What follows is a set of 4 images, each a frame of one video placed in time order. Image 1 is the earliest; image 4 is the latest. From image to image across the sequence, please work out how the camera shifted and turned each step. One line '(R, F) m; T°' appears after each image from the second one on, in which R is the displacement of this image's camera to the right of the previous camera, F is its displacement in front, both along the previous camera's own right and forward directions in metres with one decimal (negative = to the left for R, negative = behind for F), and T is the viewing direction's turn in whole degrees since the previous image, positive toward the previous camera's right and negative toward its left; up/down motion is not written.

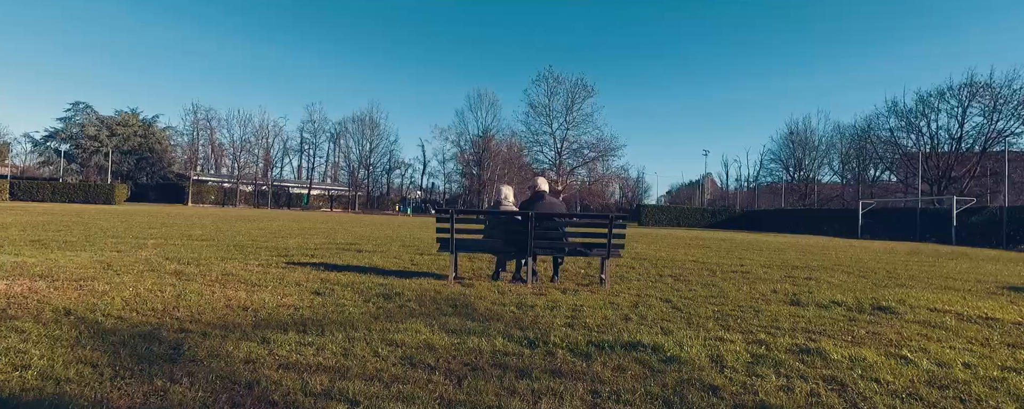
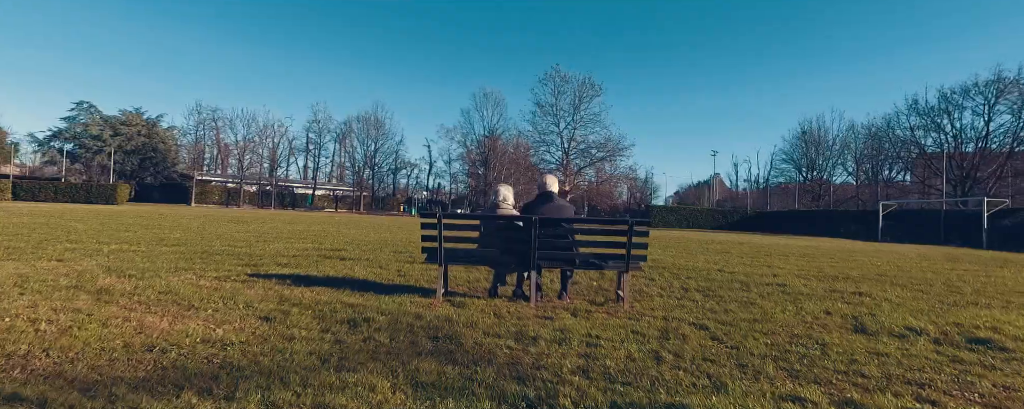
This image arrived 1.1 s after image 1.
(+0.1, +1.1) m; -1°
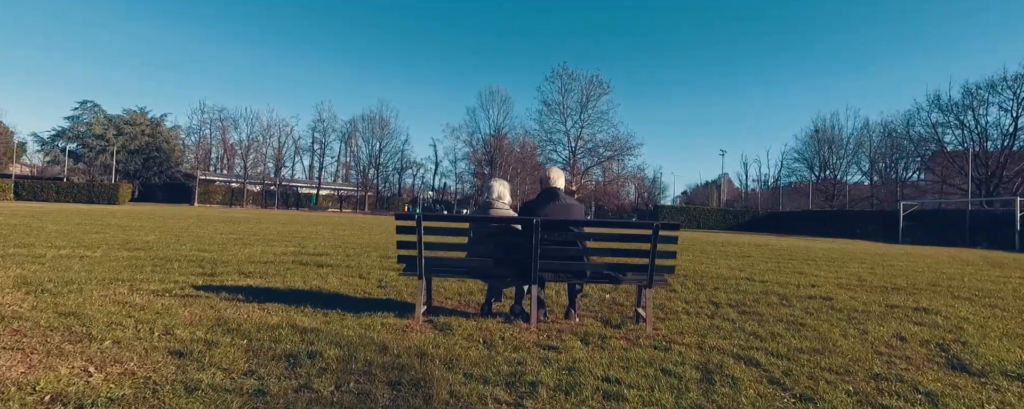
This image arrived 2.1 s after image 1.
(+0.1, +1.1) m; -1°
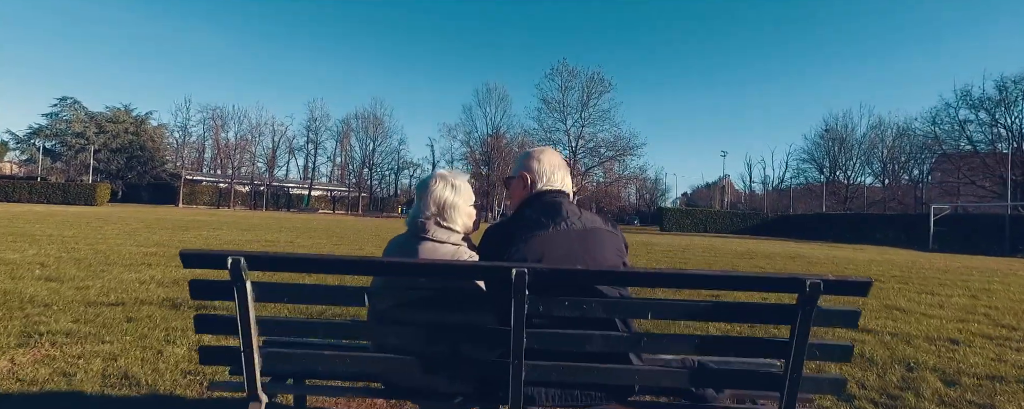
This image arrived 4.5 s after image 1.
(+0.2, +2.8) m; 0°
